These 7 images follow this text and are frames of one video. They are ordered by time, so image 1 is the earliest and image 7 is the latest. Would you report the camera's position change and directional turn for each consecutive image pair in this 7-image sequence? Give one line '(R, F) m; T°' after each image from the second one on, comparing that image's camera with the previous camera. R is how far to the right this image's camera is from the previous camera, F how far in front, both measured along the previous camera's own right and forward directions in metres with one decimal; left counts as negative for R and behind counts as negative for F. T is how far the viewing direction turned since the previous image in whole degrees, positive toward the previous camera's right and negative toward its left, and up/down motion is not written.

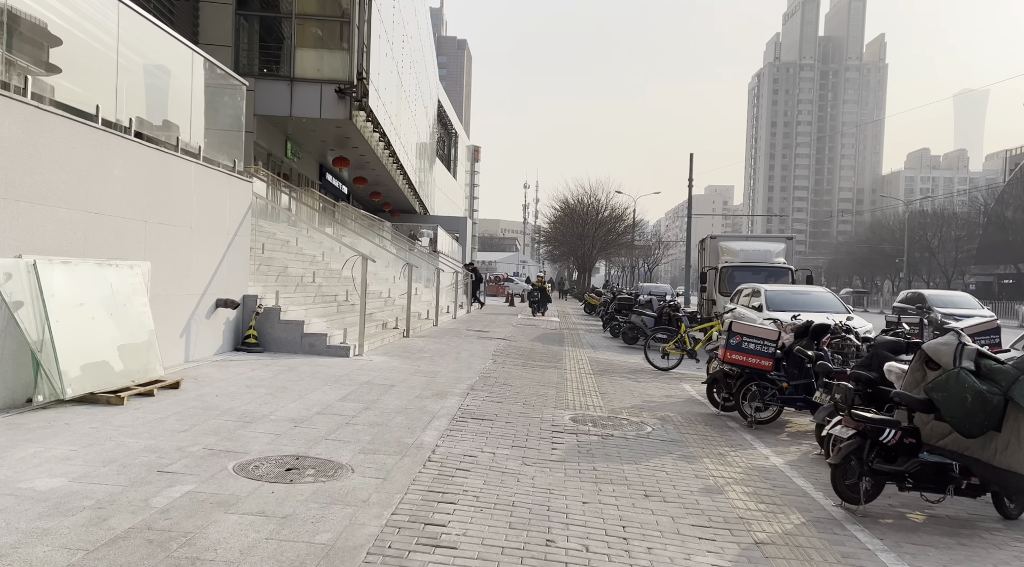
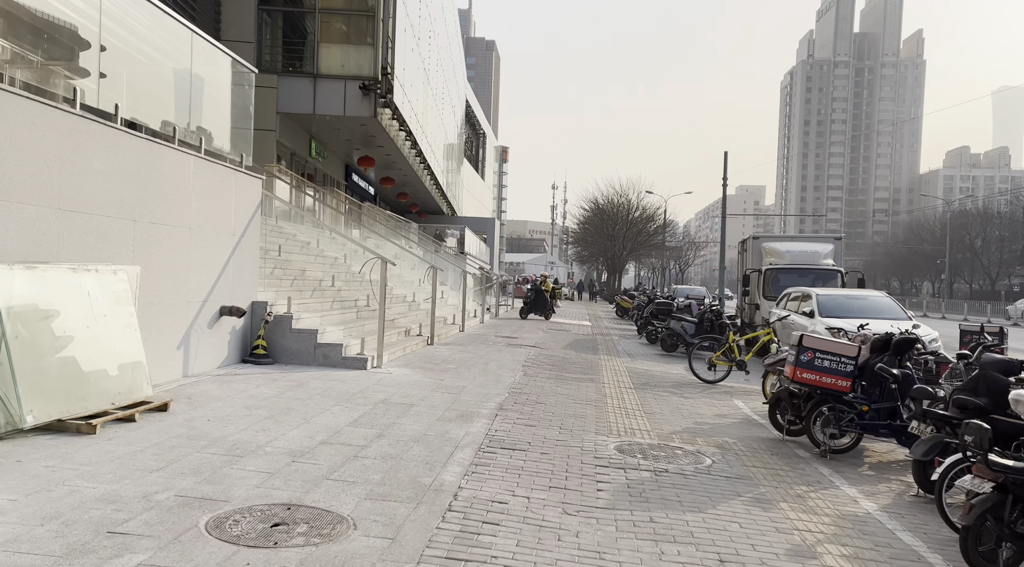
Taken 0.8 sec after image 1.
(-0.1, +1.0) m; -2°
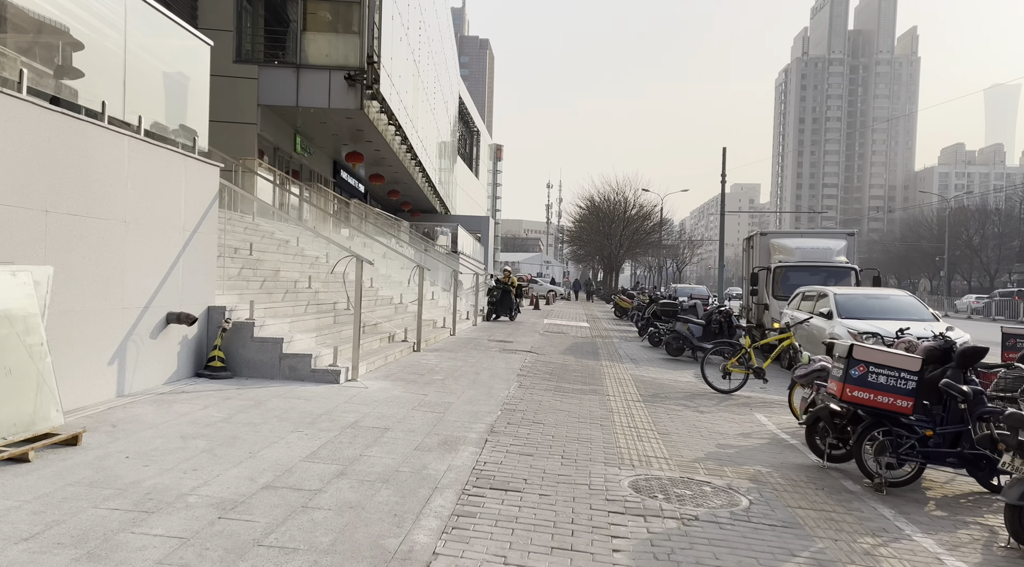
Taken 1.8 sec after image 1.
(0.0, +1.2) m; 0°
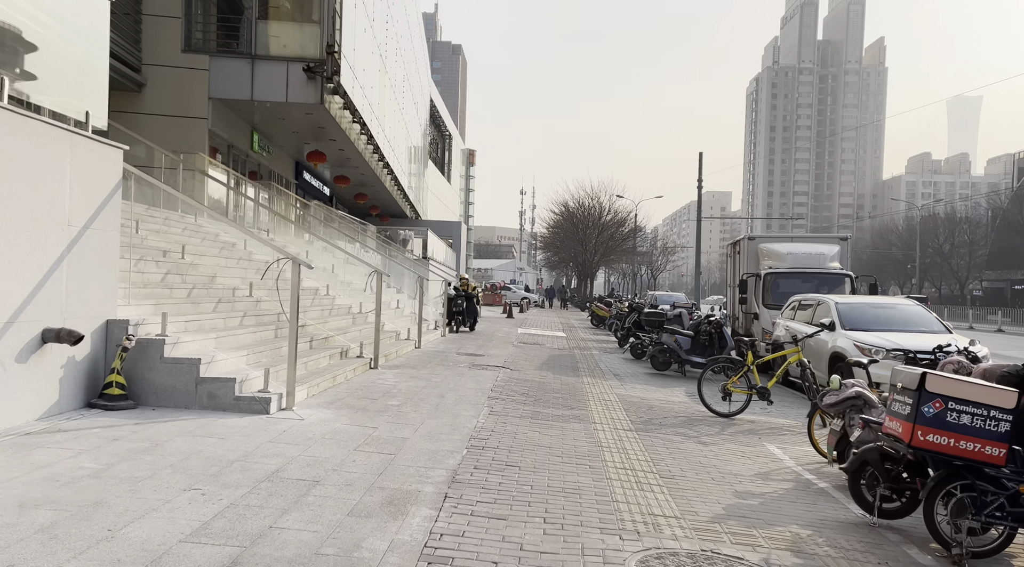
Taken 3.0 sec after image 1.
(0.0, +1.5) m; +2°
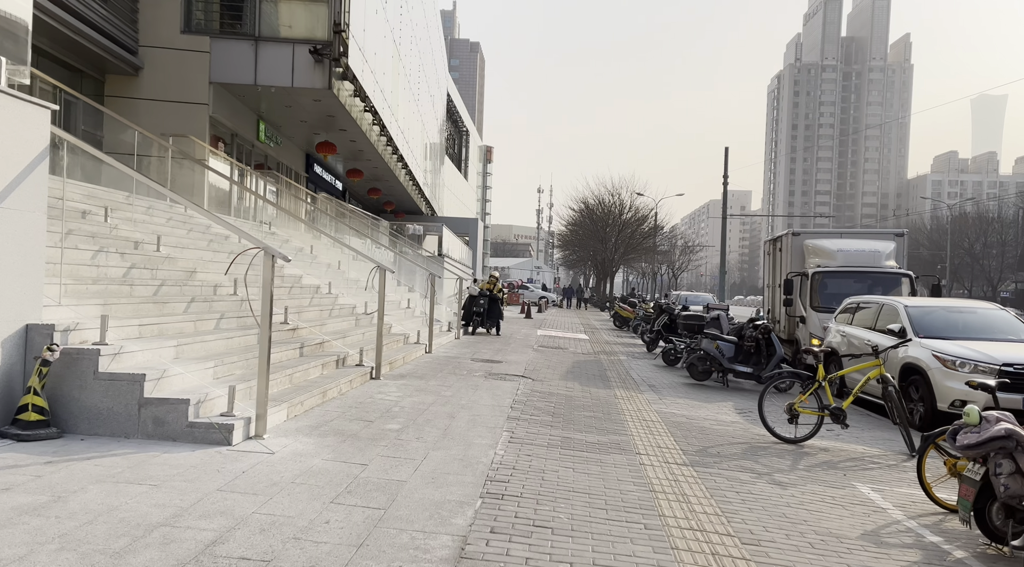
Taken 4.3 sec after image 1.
(-0.1, +1.5) m; -1°
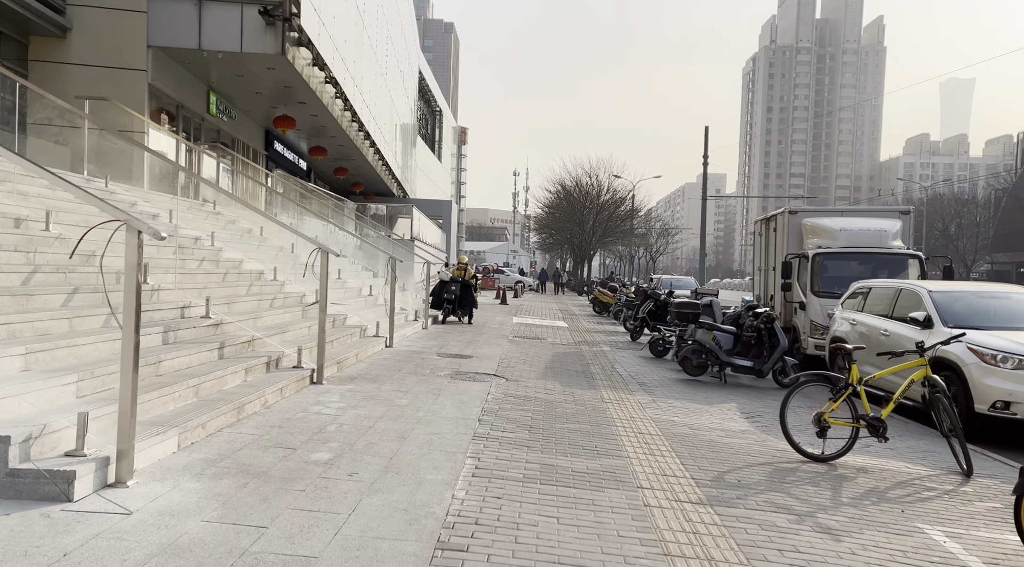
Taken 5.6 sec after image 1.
(+0.1, +1.6) m; +2°
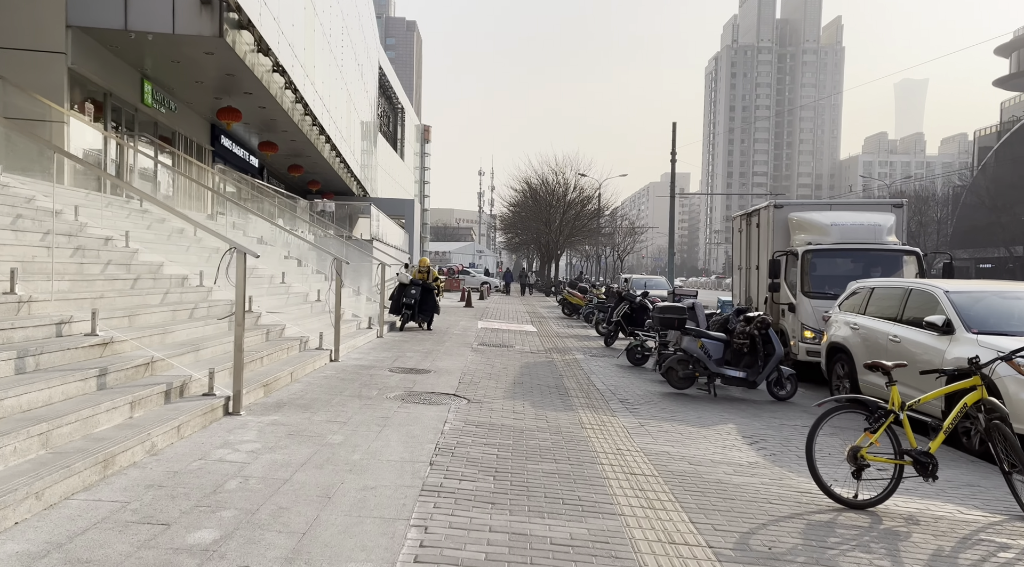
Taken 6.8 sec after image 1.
(+0.1, +1.4) m; +2°
